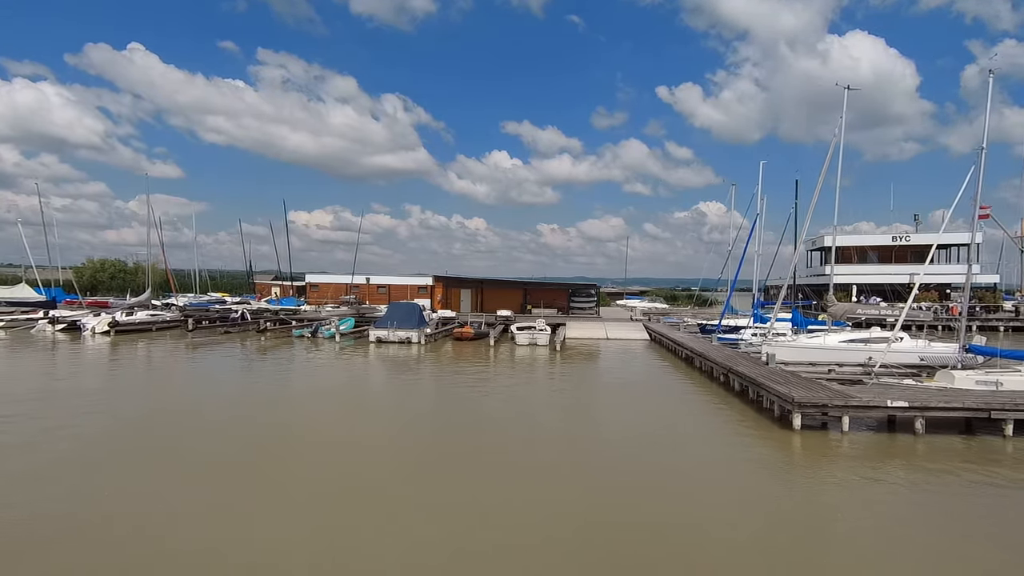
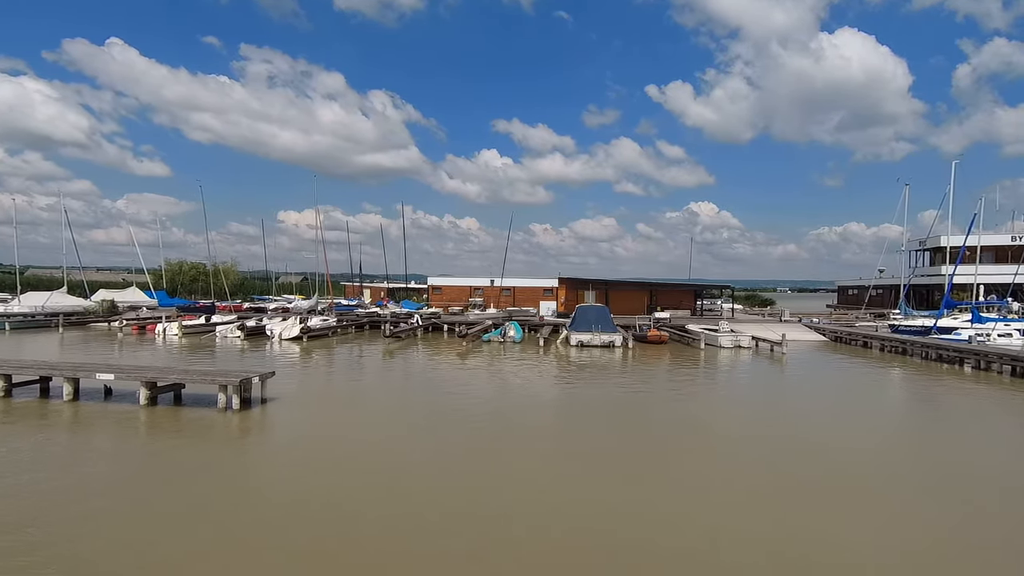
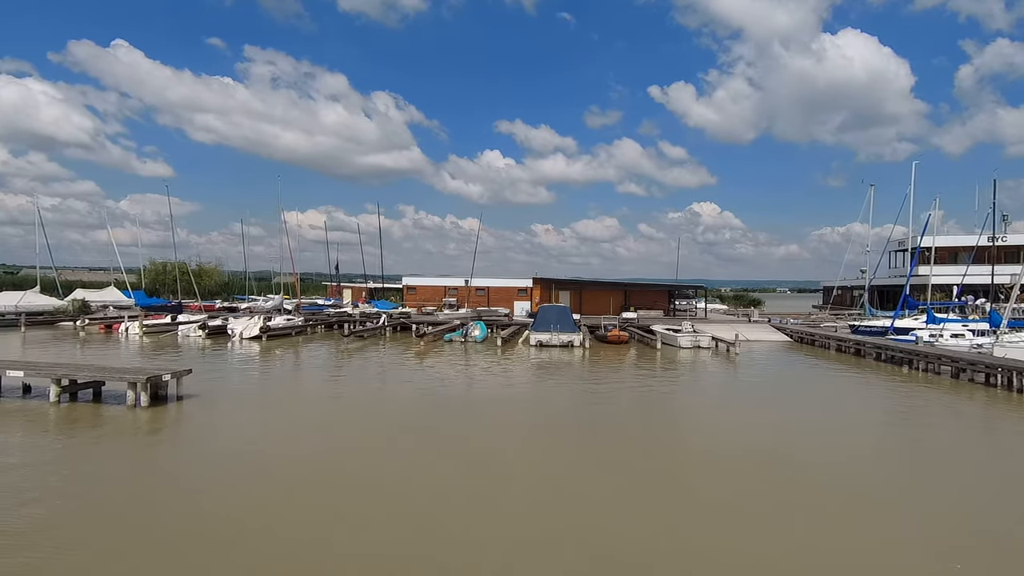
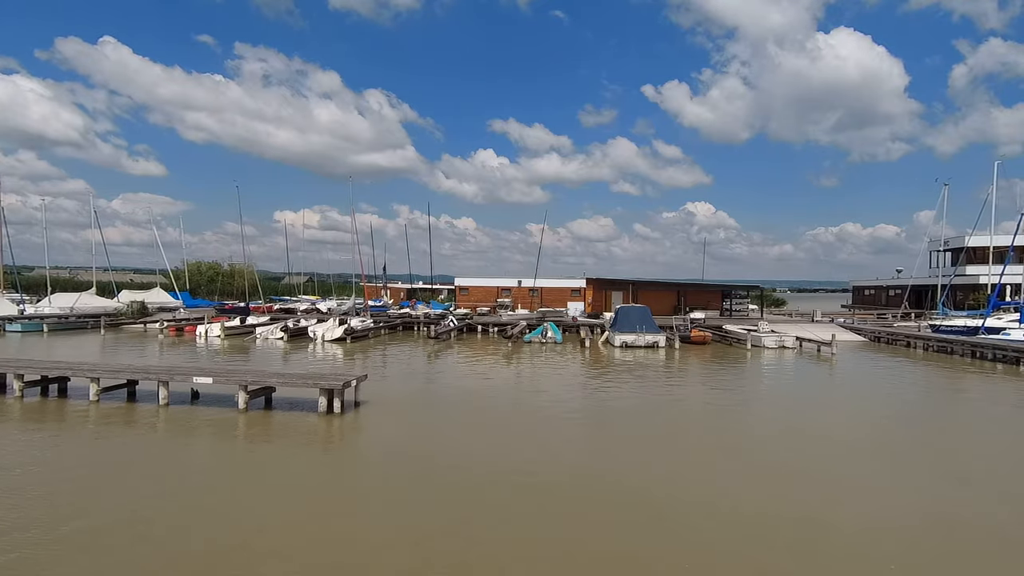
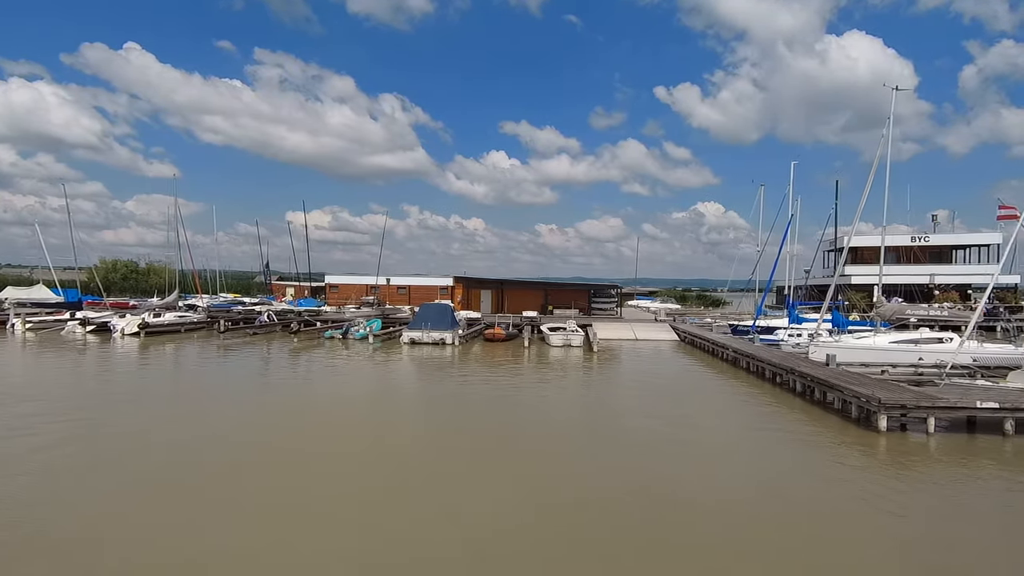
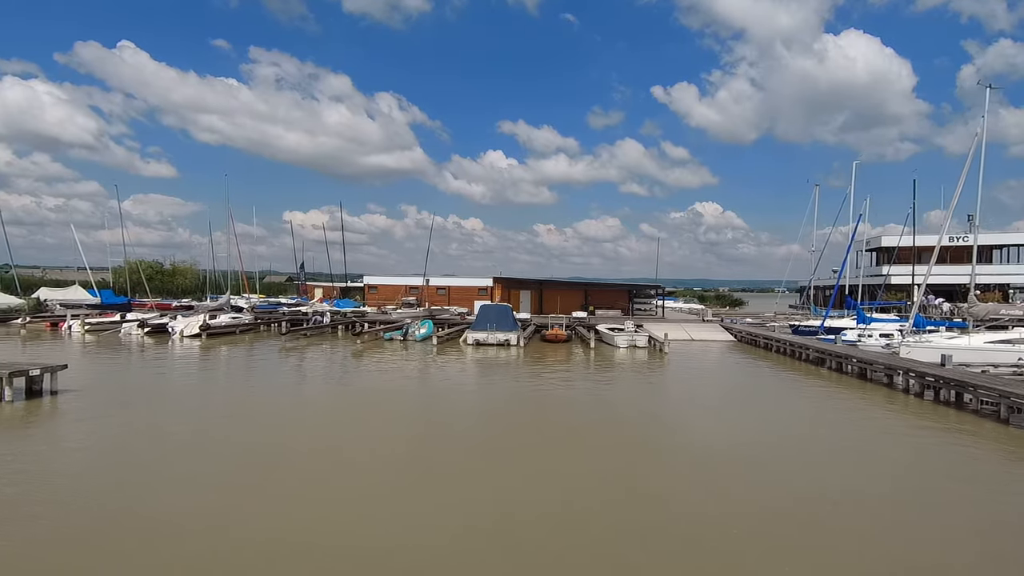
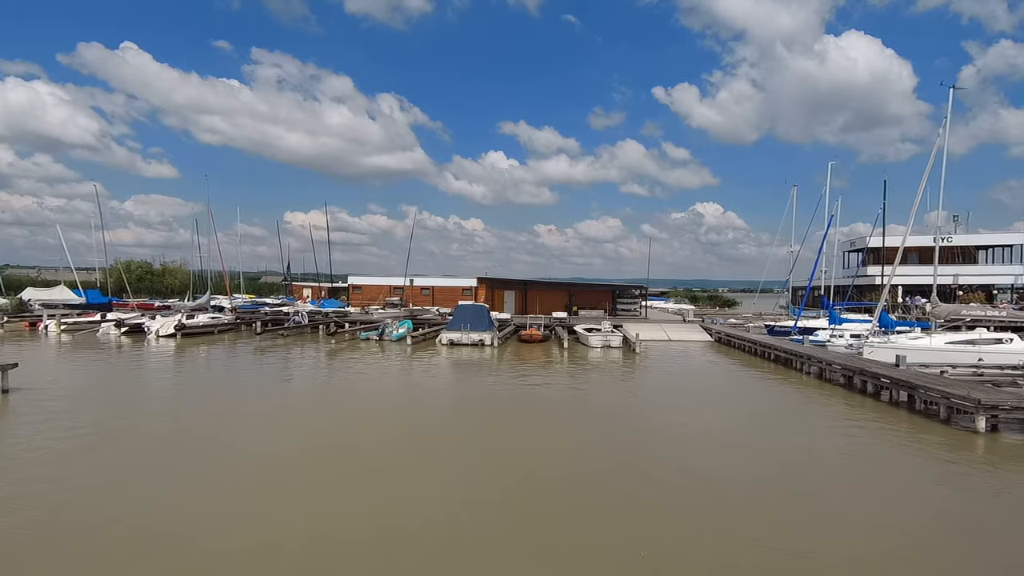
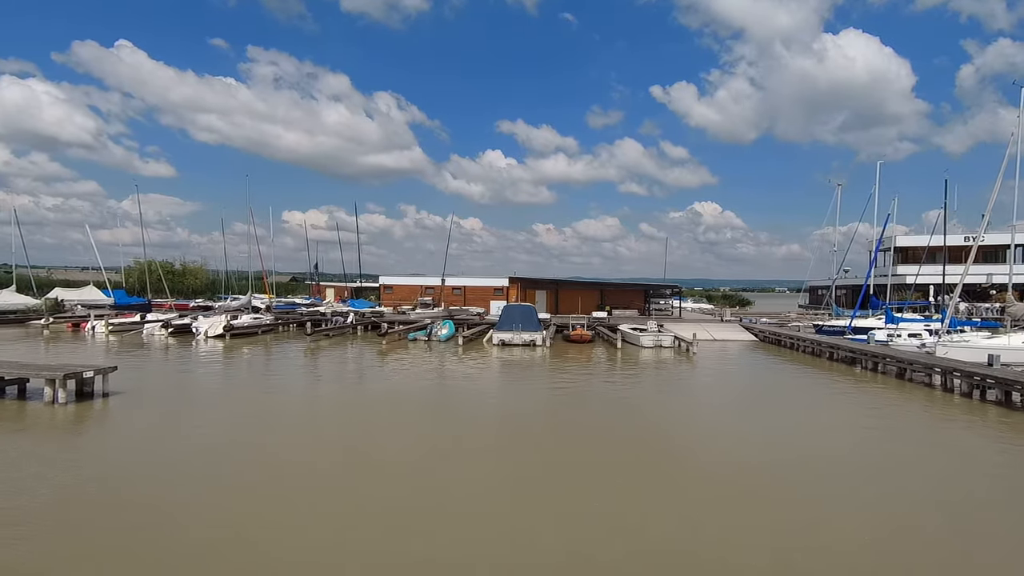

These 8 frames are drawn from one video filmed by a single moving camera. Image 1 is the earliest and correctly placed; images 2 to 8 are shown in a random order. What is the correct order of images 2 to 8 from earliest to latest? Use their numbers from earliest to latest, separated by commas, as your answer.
5, 7, 6, 8, 3, 2, 4
